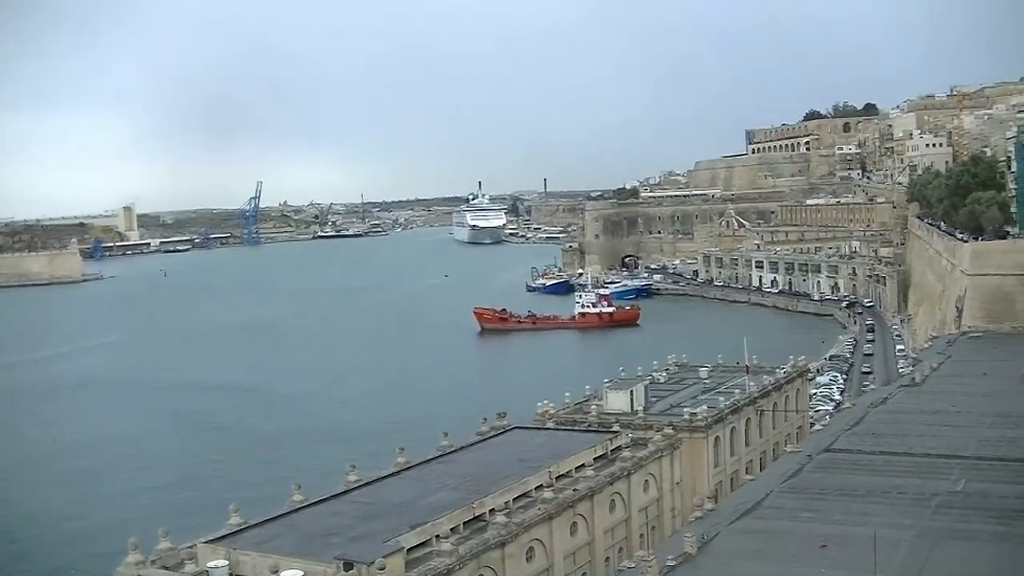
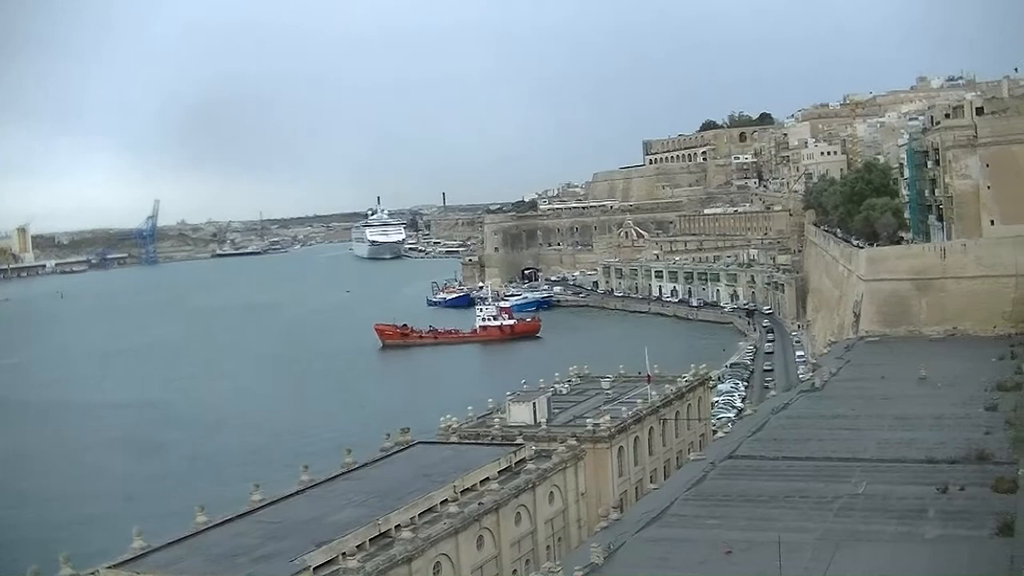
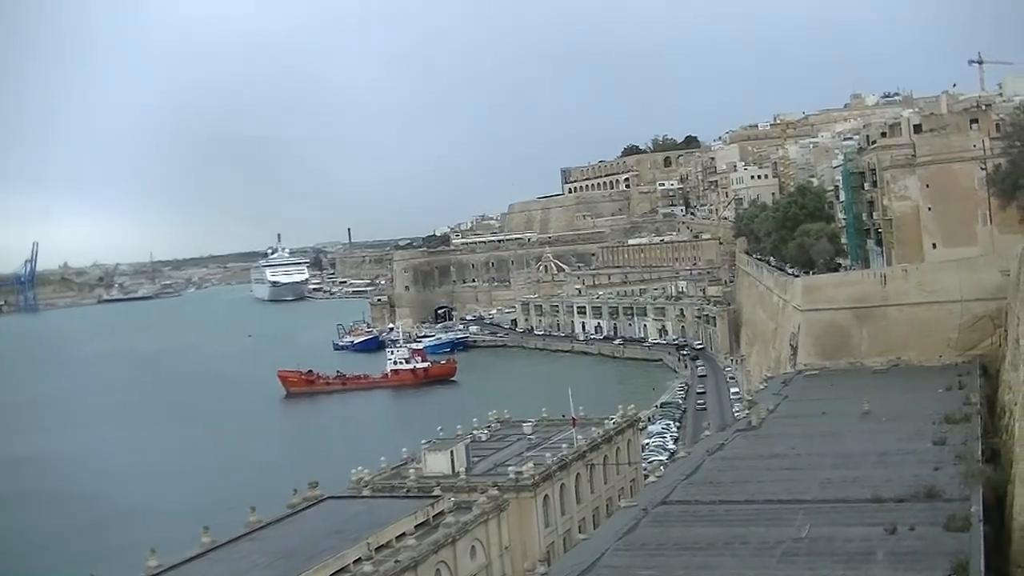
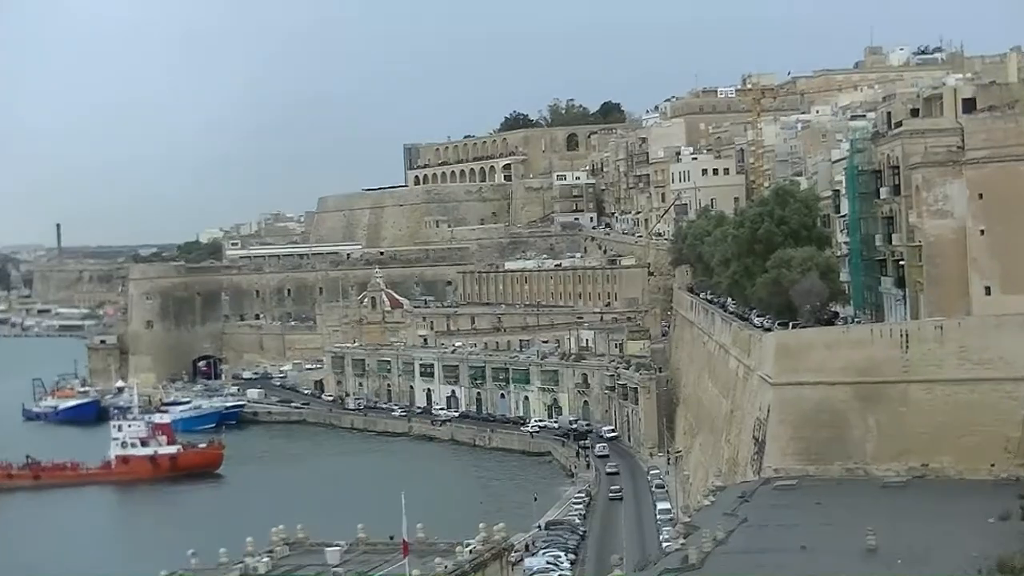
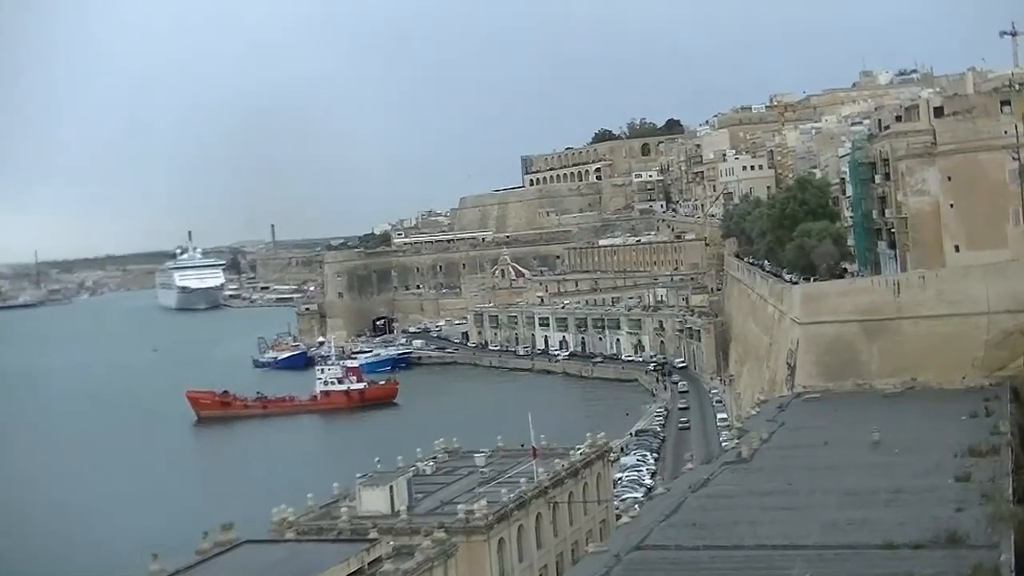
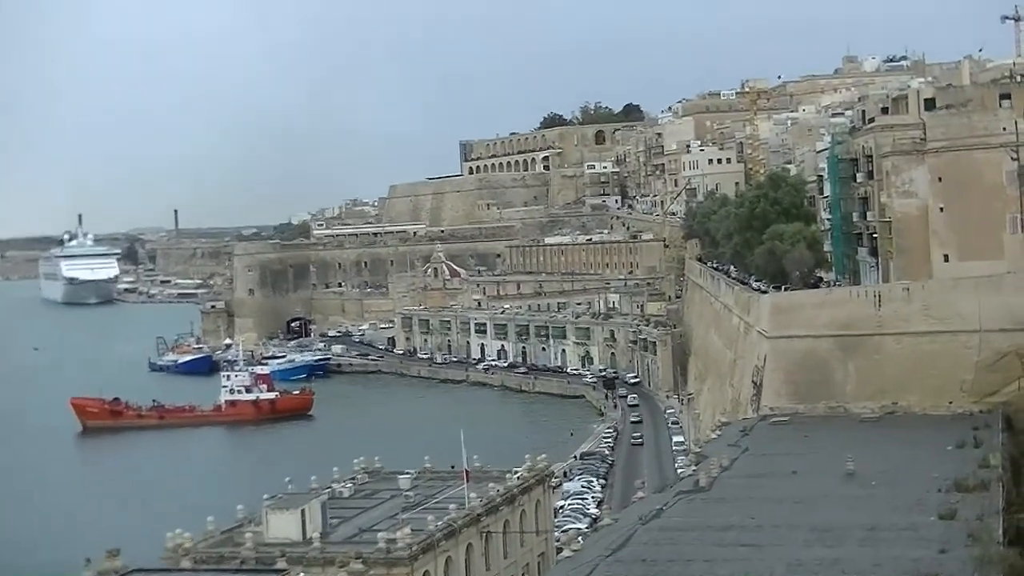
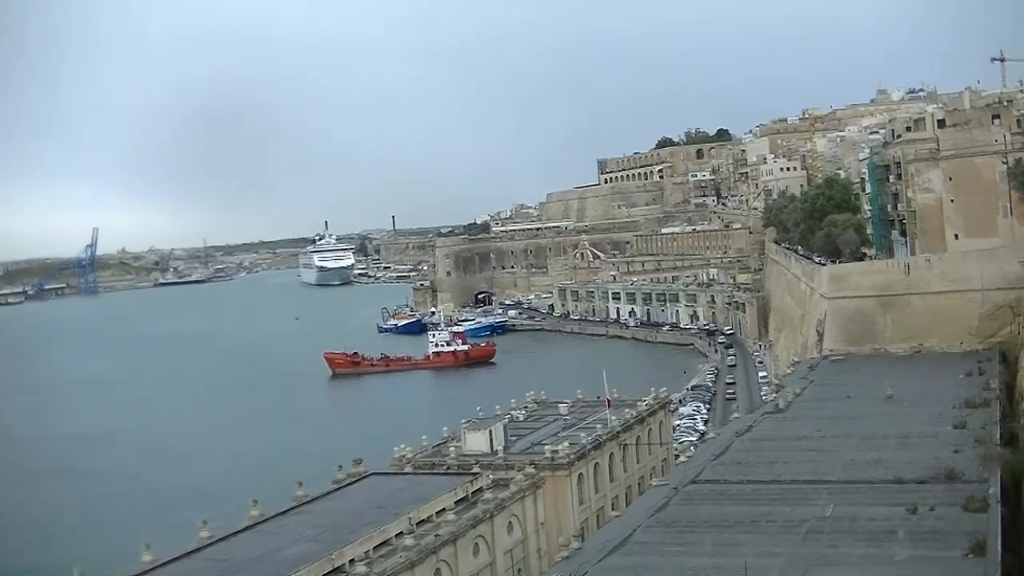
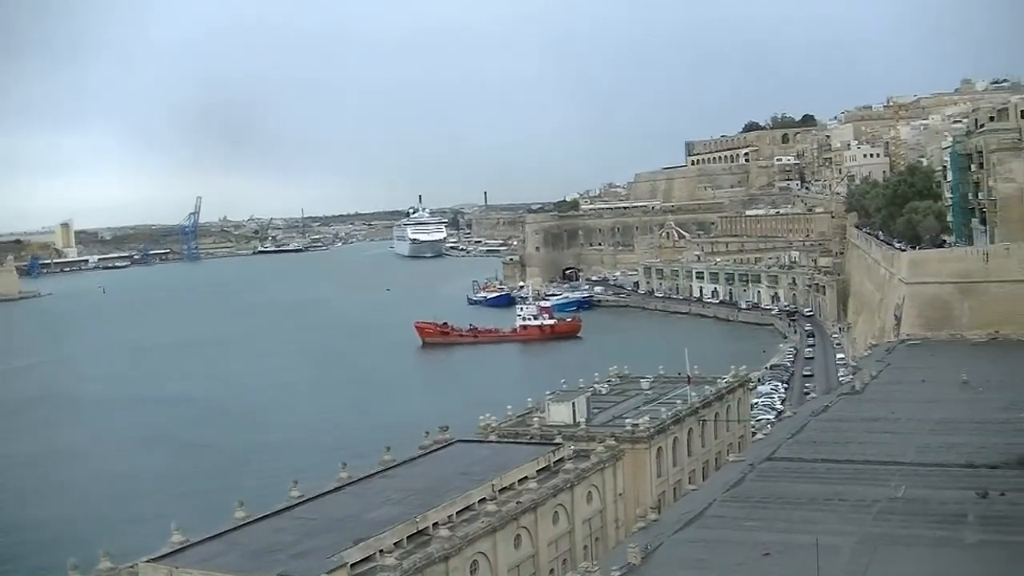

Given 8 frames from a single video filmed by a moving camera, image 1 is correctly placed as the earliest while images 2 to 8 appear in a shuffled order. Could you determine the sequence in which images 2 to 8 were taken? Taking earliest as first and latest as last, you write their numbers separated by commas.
8, 2, 7, 3, 5, 6, 4
